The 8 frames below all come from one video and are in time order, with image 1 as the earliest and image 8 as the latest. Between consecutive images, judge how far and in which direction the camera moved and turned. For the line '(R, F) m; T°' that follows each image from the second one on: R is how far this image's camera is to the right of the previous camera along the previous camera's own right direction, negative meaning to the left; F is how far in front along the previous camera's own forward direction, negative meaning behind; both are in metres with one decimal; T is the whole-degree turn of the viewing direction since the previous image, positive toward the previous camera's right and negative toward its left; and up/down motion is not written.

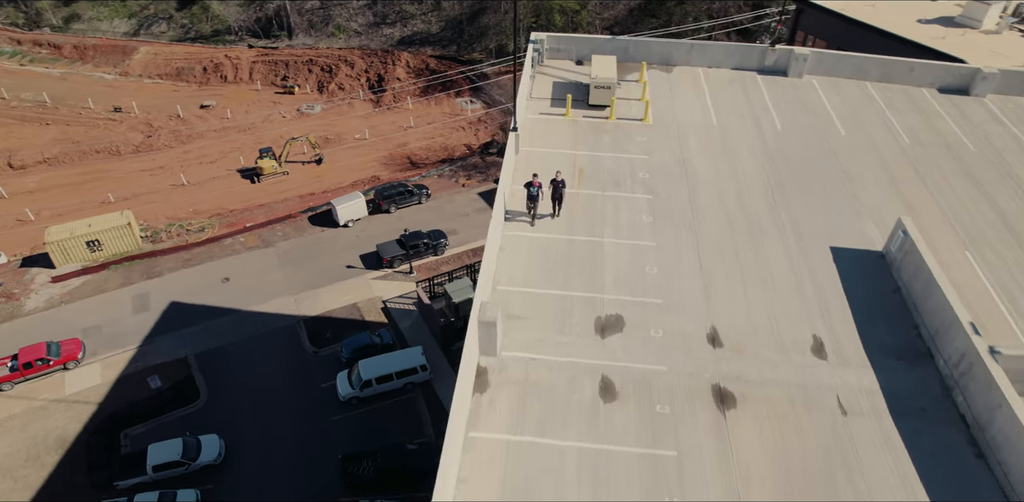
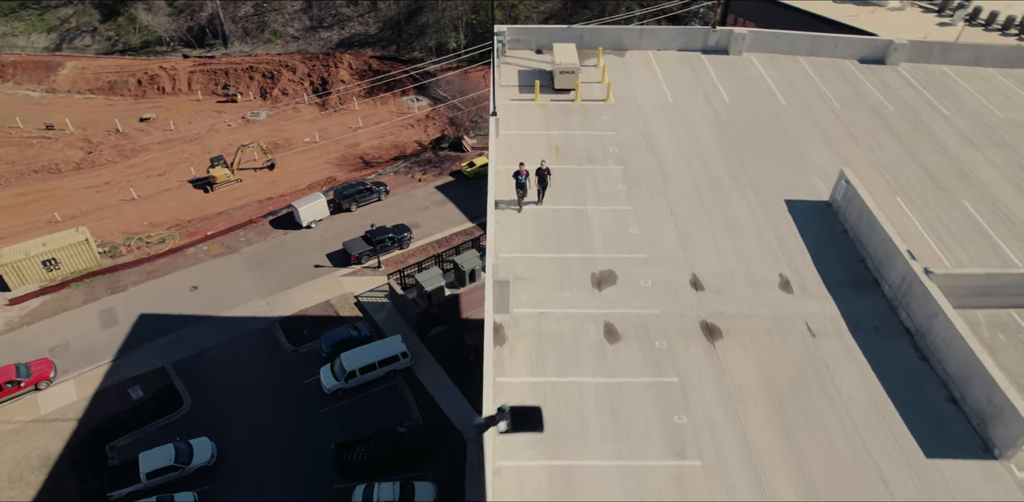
(-1.9, -1.8) m; +5°
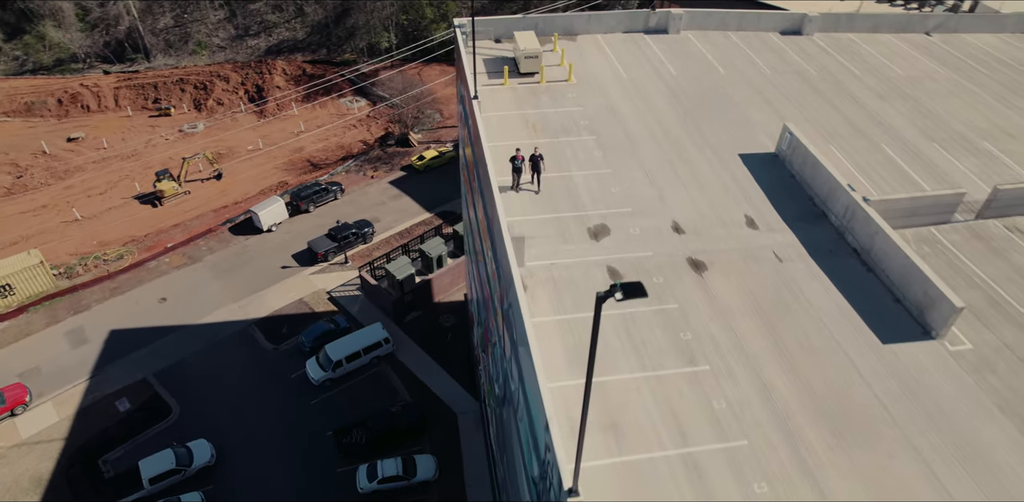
(-2.7, -2.4) m; +6°
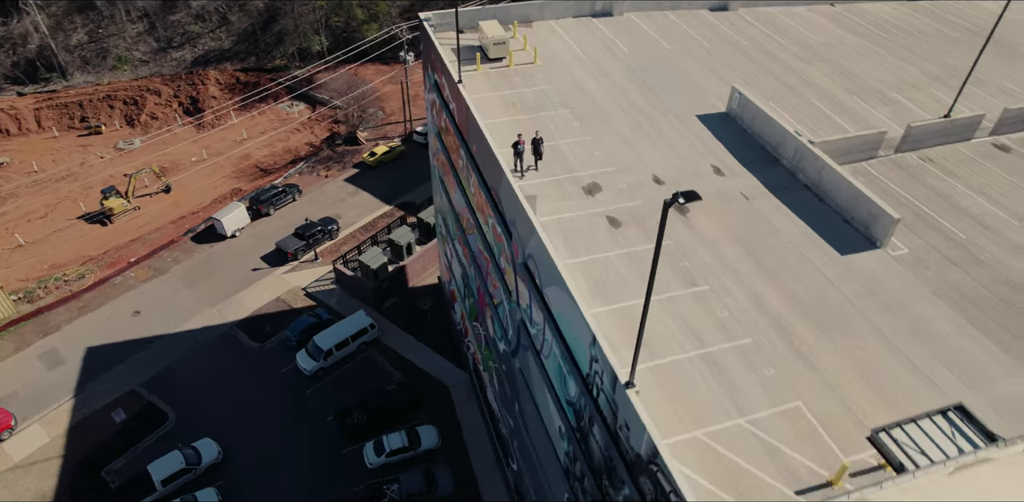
(-3.3, -2.6) m; +7°
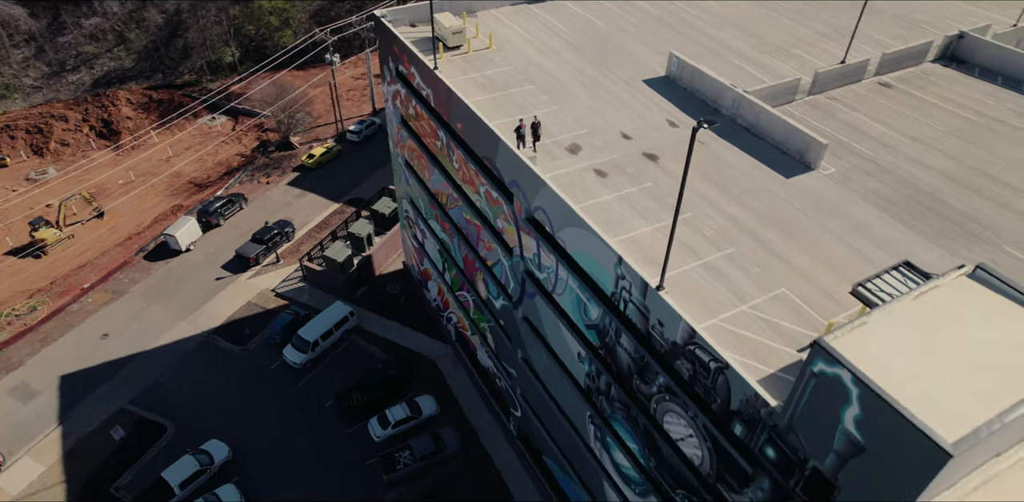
(-4.6, -3.2) m; +9°
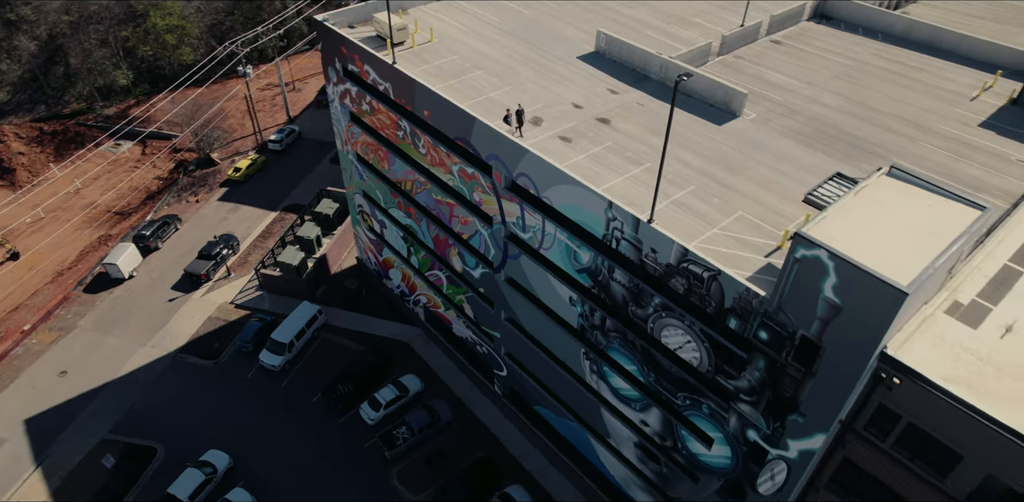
(-4.7, -2.9) m; +9°
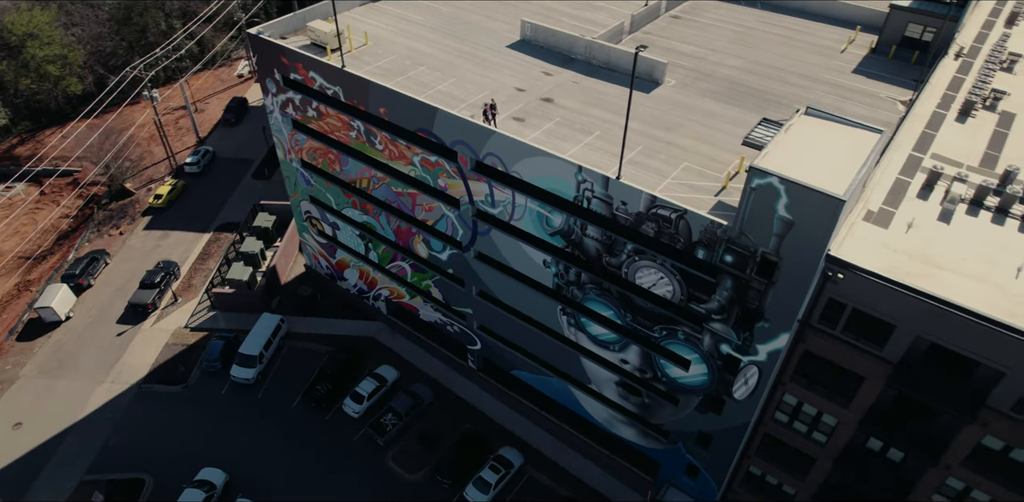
(-4.4, -2.6) m; +9°
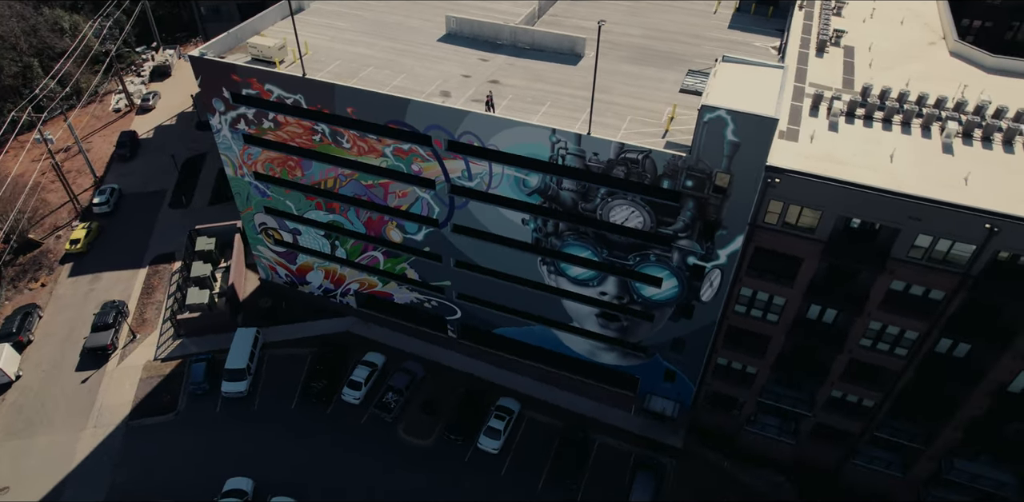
(-7.4, -3.9) m; +12°
